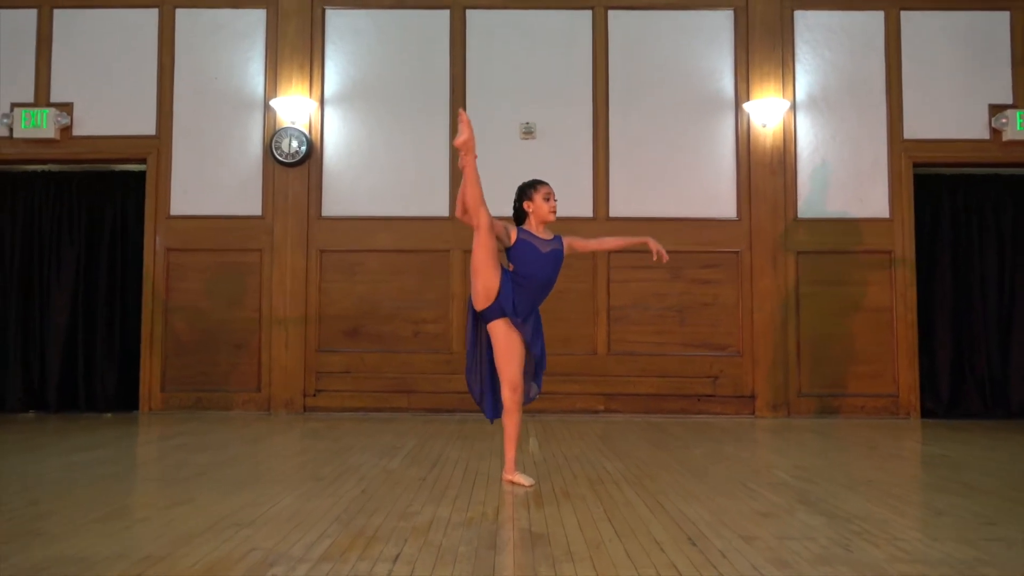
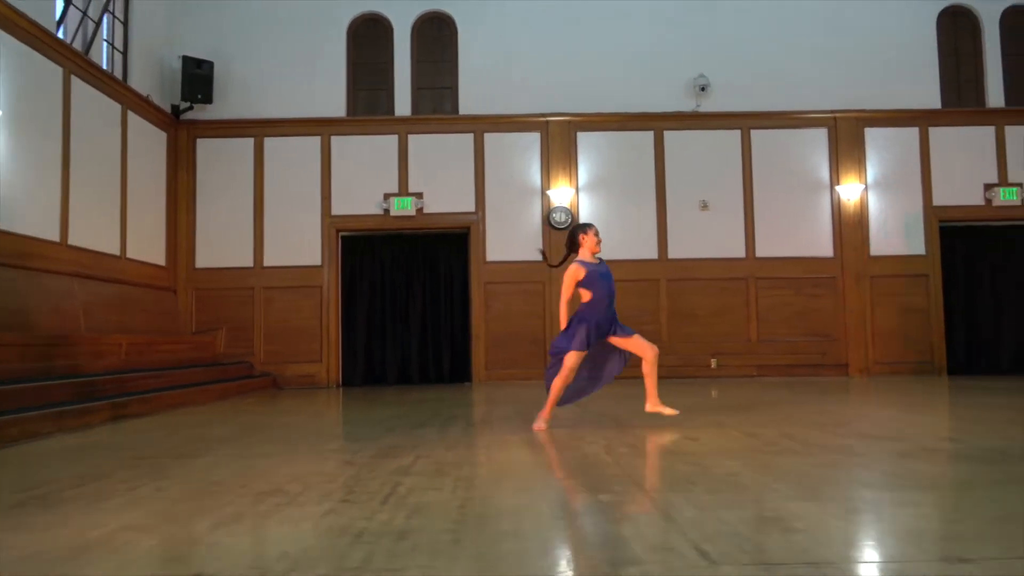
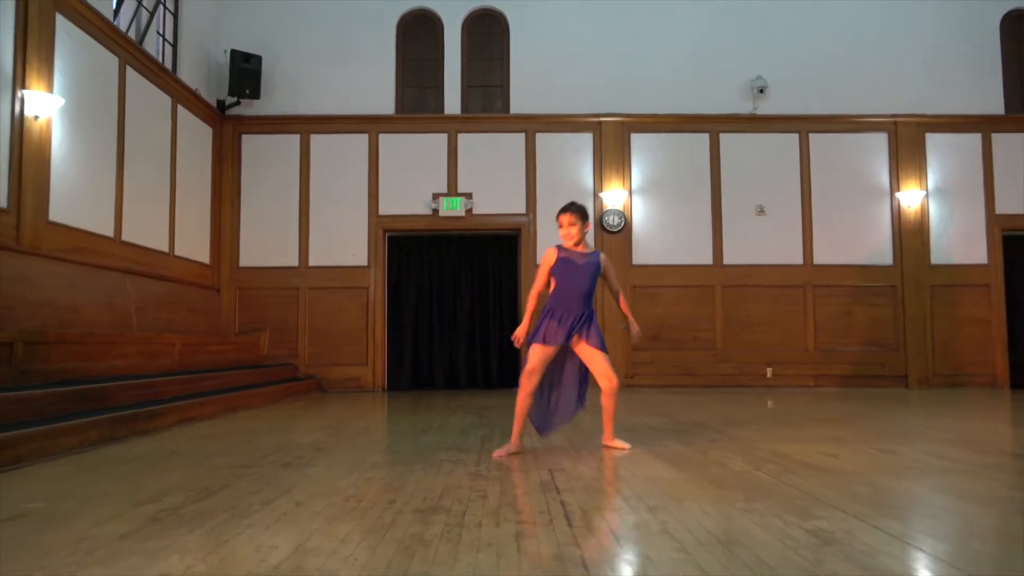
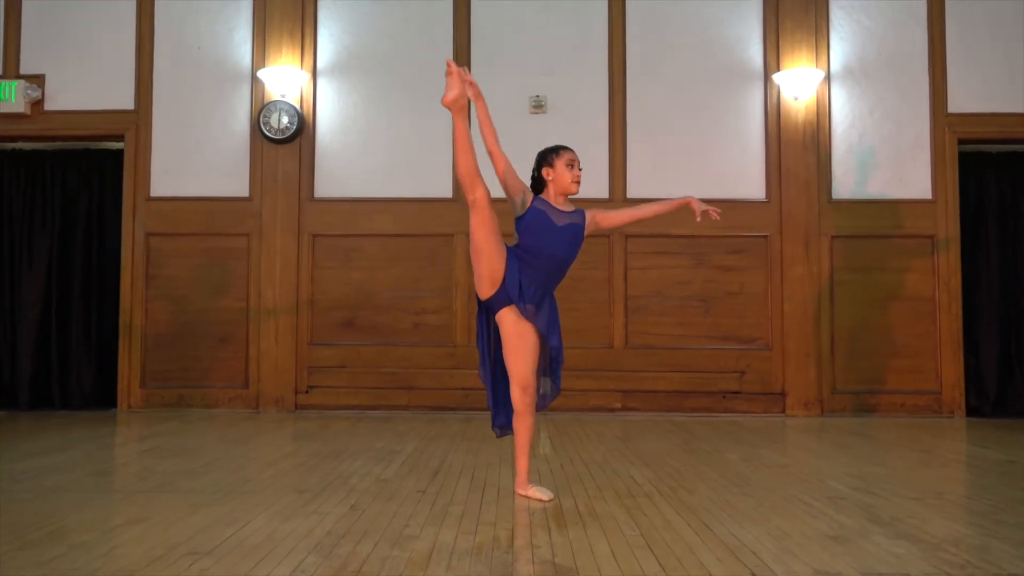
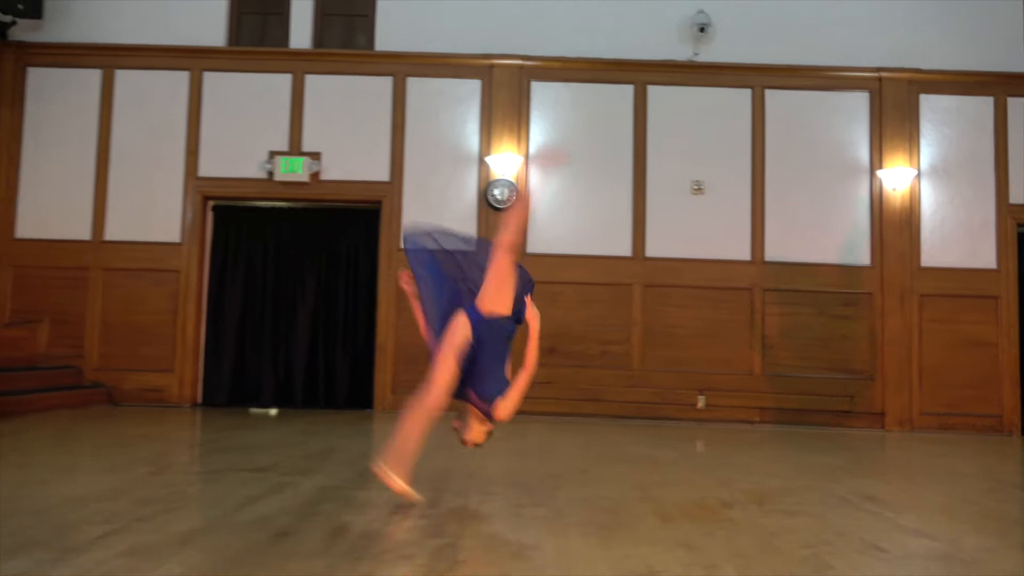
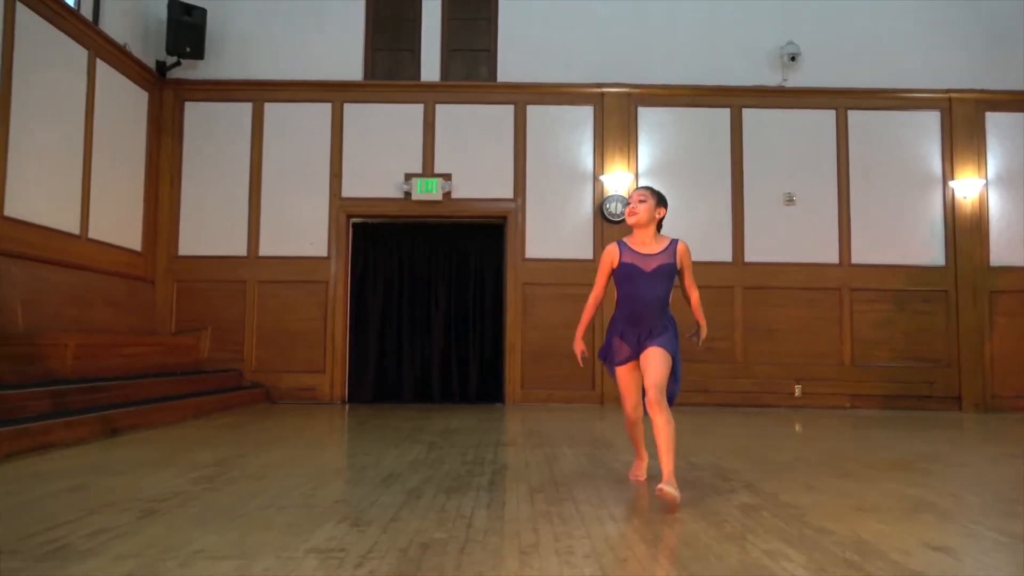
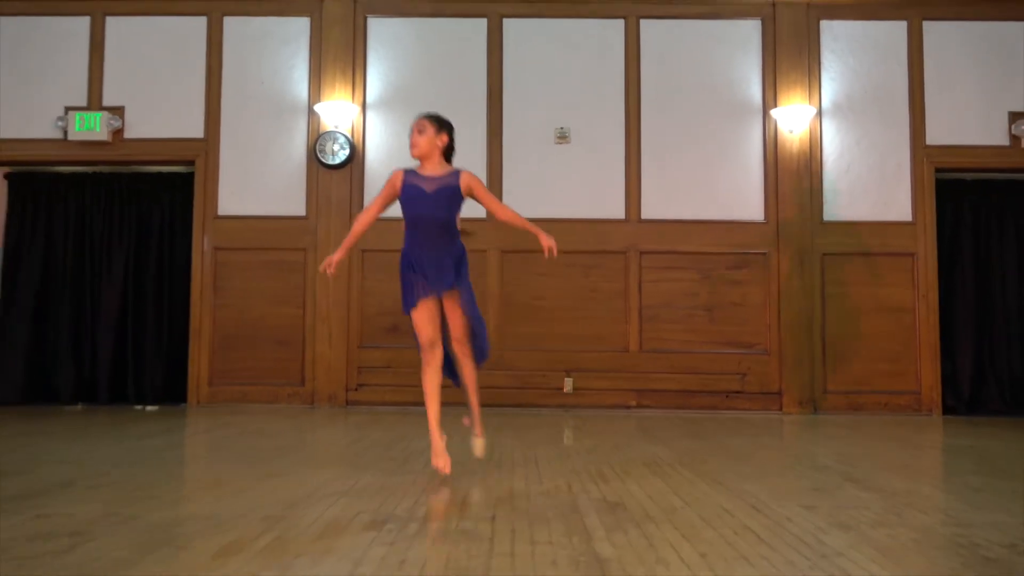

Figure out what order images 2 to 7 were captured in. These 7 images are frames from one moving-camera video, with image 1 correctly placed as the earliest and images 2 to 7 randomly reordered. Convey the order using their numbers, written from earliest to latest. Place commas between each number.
4, 7, 5, 6, 3, 2
